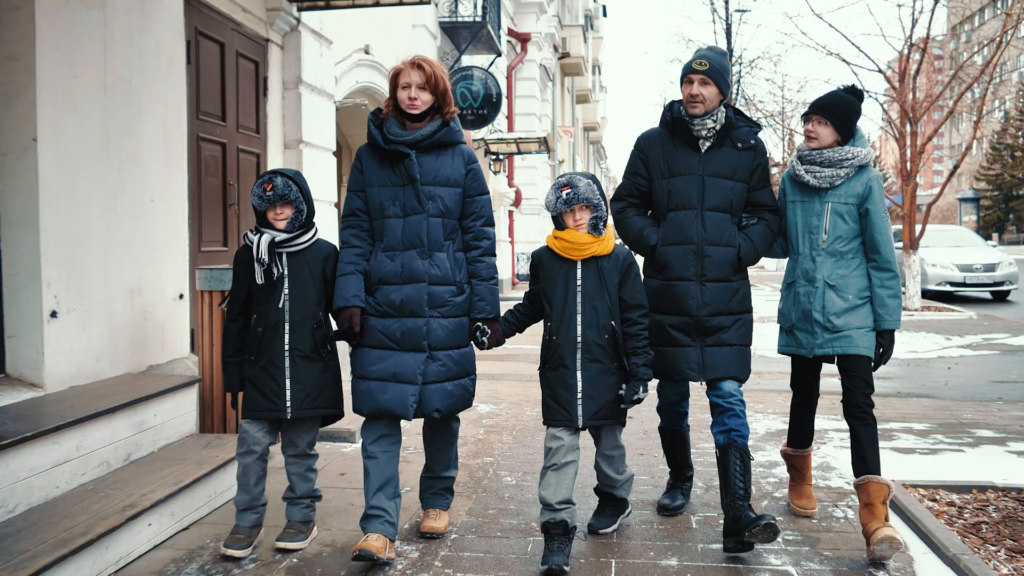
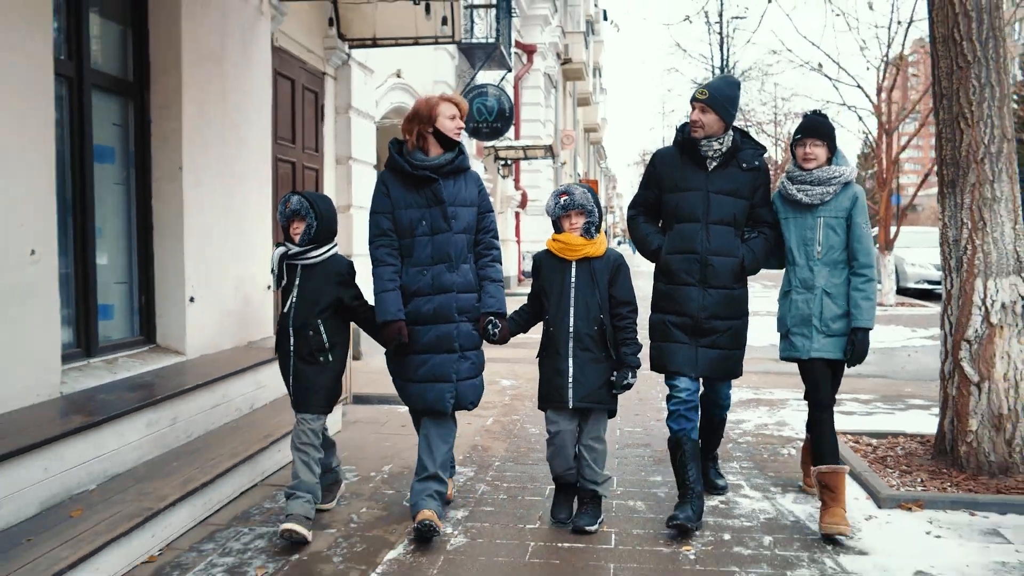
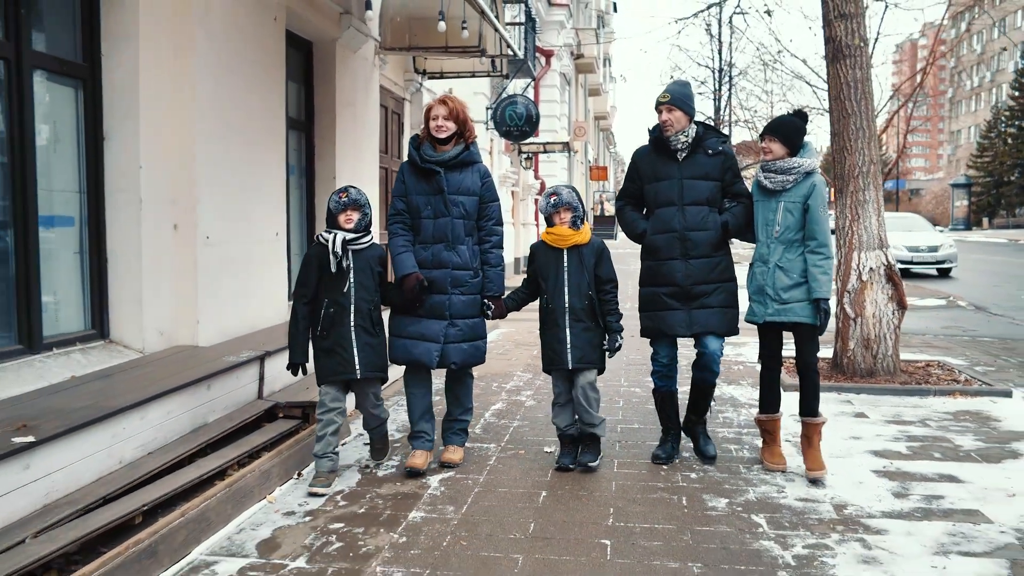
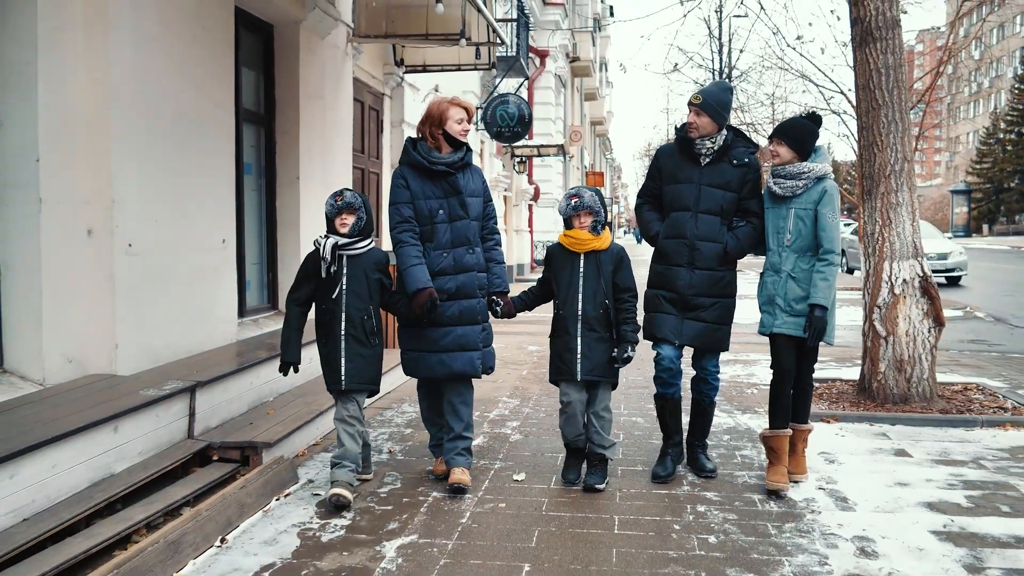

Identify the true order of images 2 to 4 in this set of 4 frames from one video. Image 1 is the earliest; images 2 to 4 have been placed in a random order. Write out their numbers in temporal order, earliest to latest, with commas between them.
2, 4, 3
